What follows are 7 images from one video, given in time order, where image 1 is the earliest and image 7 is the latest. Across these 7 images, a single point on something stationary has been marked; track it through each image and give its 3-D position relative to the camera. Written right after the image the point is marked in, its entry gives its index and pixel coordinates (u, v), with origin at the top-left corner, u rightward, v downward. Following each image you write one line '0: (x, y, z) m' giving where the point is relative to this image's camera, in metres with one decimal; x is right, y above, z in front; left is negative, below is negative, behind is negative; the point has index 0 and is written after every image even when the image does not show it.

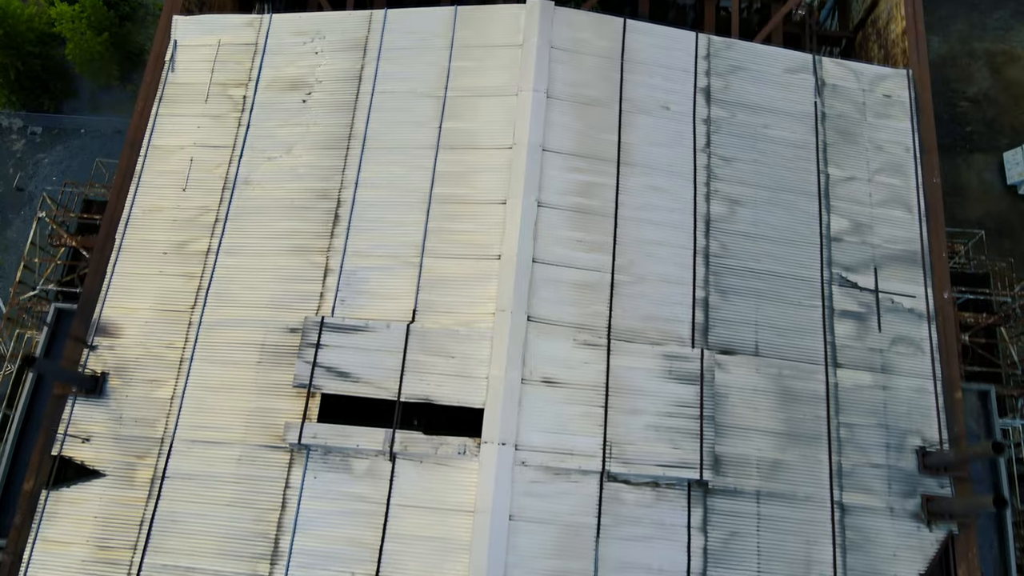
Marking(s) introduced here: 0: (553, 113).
0: (+0.6, +2.5, +10.4) m
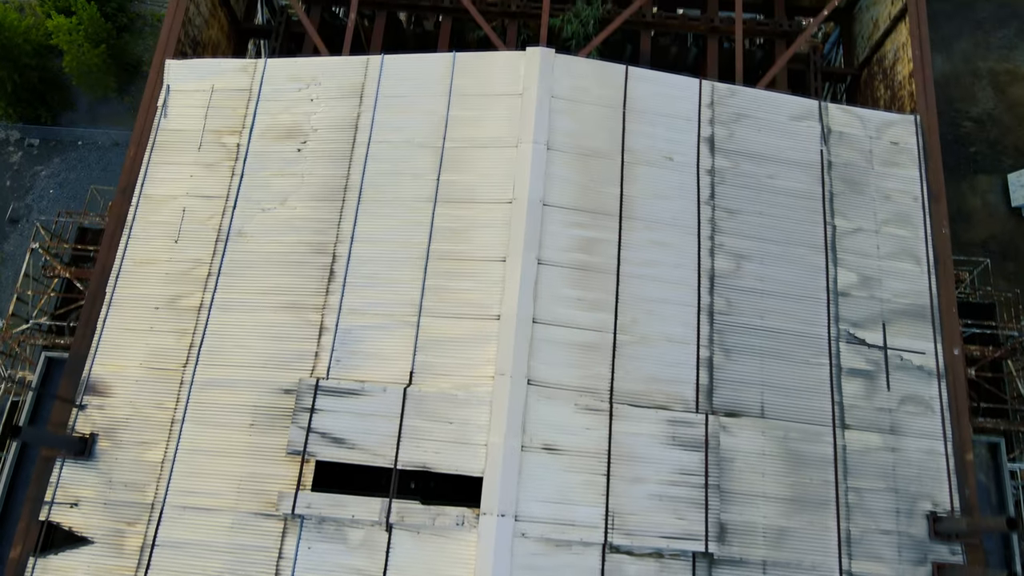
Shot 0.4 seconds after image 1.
0: (+0.6, +1.7, +10.2) m
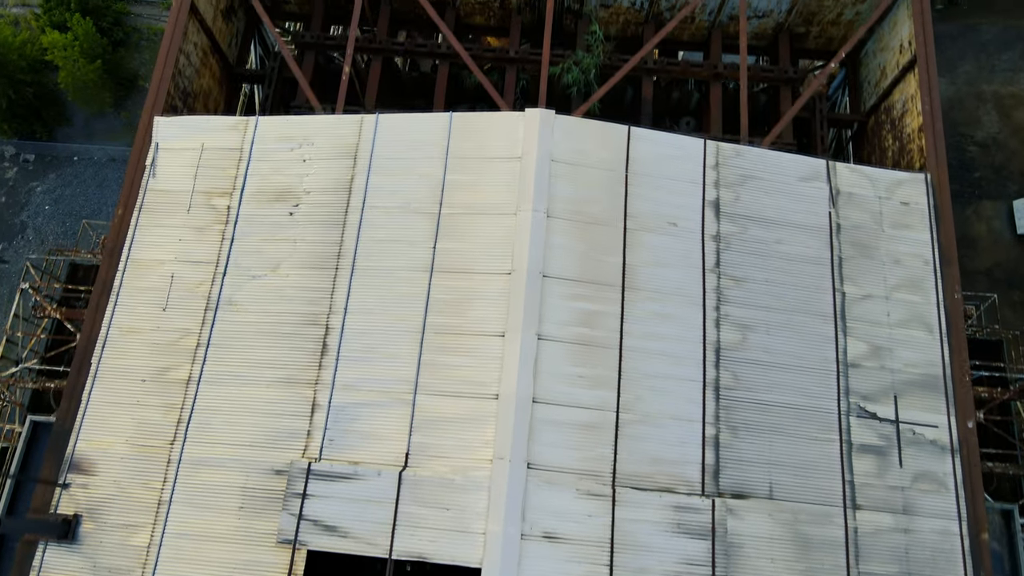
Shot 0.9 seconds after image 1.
0: (+0.6, +0.7, +9.9) m
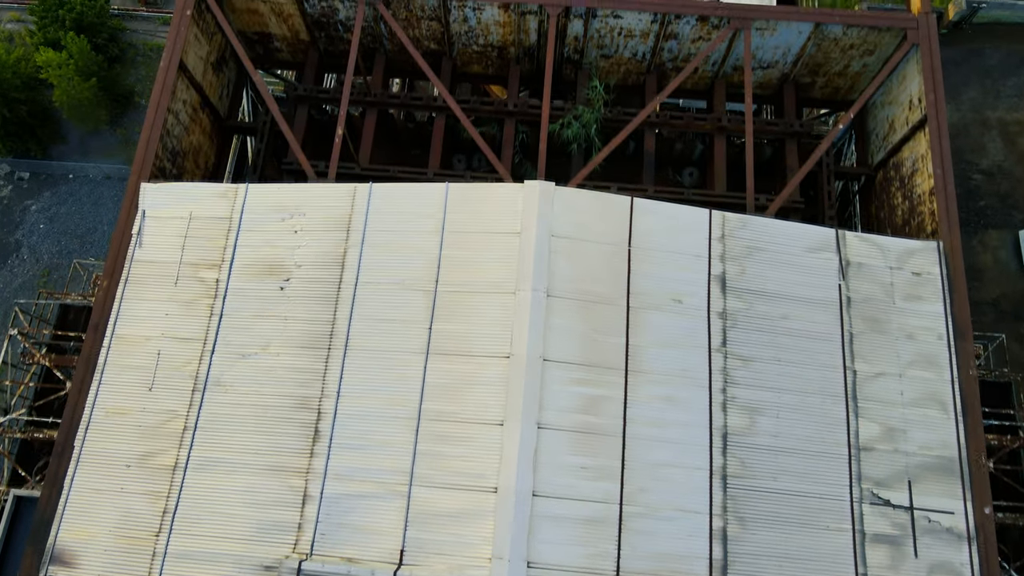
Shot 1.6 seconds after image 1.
0: (+0.5, -0.4, +9.5) m
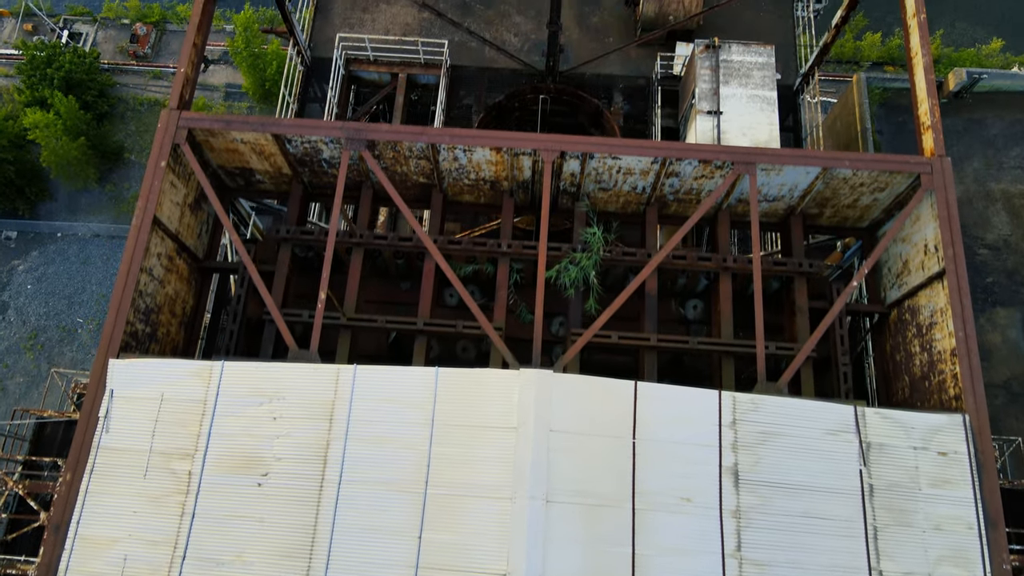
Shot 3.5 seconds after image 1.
0: (+0.5, -2.8, +8.7) m
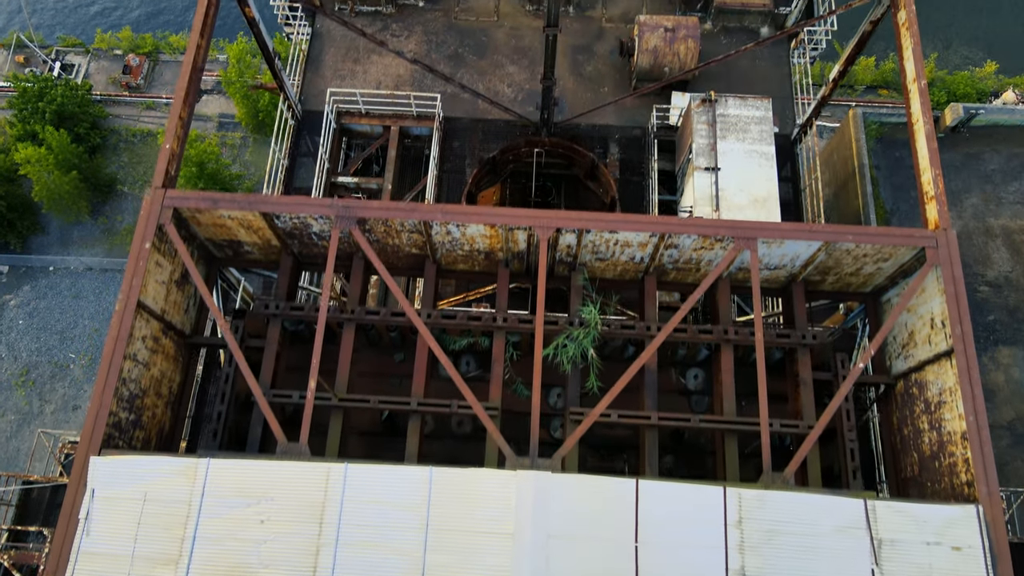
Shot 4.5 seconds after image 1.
0: (+0.5, -4.0, +8.3) m
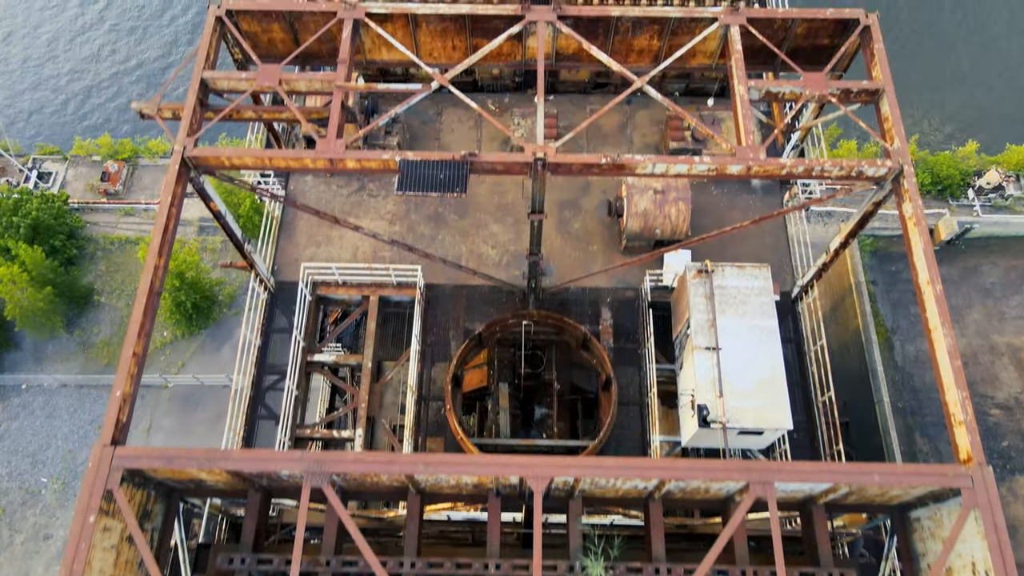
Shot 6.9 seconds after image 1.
0: (+0.6, -7.4, +6.8) m
